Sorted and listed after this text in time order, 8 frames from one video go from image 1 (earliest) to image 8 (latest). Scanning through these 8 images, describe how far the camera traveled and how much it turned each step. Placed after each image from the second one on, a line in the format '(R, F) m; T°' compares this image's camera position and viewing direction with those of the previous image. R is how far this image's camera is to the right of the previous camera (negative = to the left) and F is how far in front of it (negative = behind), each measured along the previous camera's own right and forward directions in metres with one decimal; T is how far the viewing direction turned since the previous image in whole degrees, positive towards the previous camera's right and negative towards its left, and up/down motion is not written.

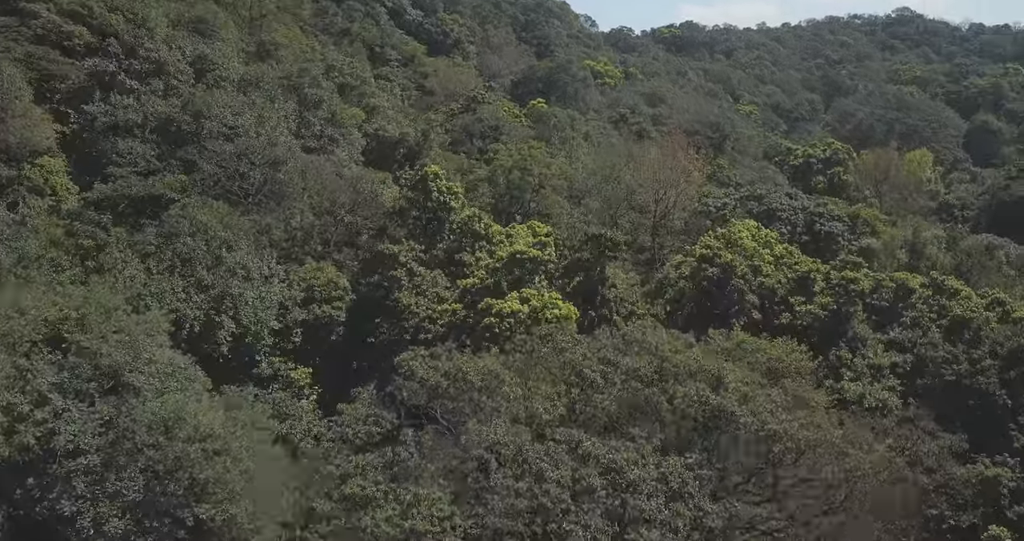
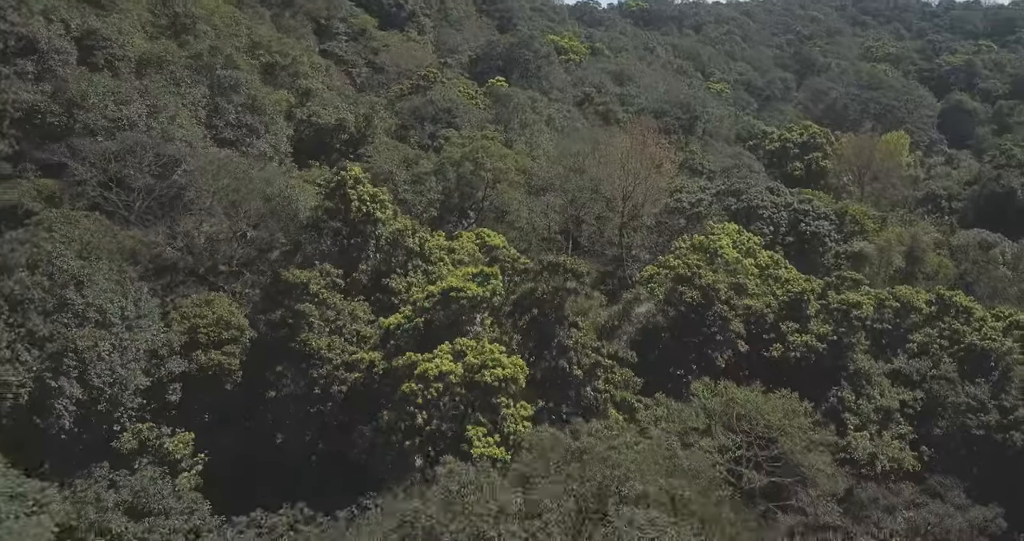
(+0.5, +3.1) m; +2°
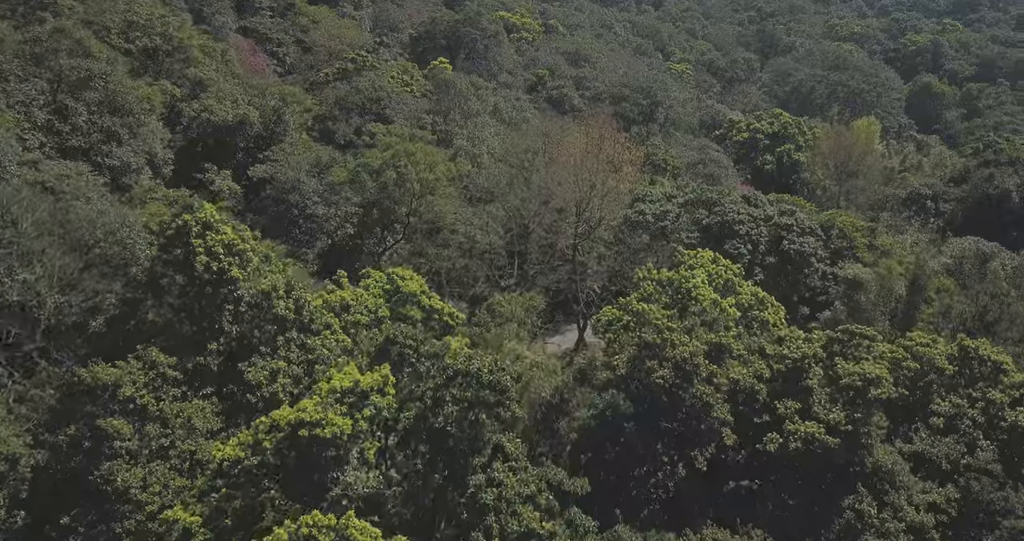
(+0.7, +4.0) m; +3°
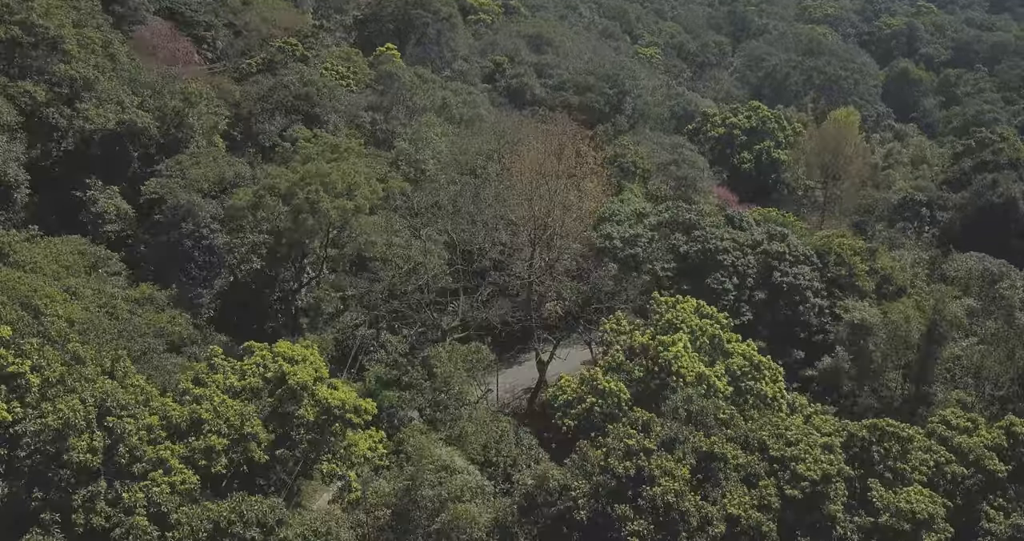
(+0.6, +3.5) m; +2°
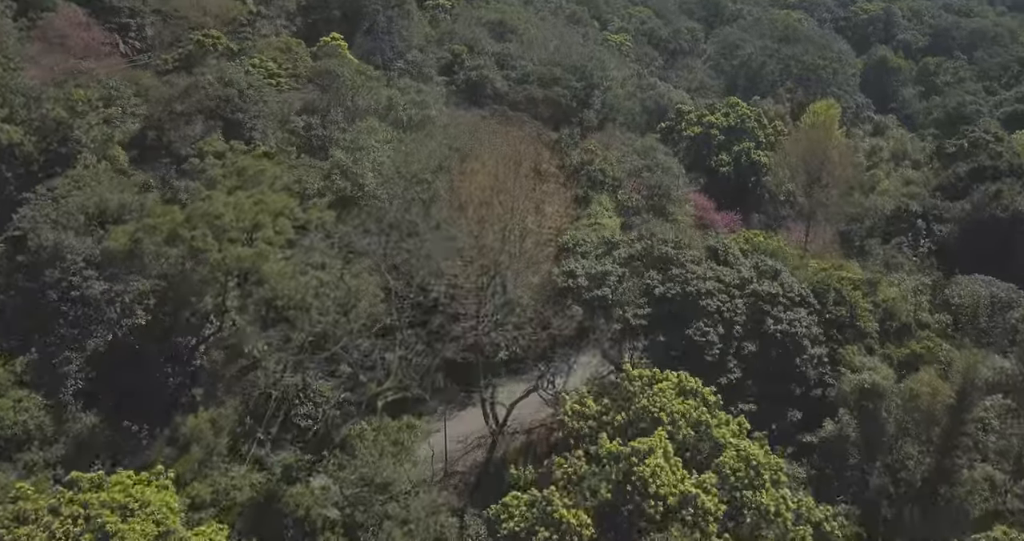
(+0.5, +3.0) m; +2°
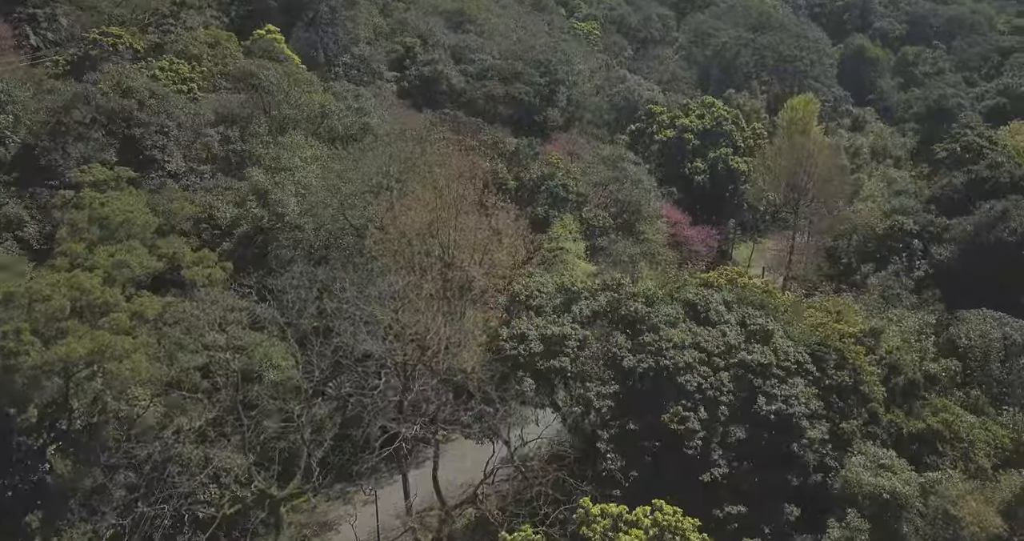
(+0.6, +2.9) m; +2°
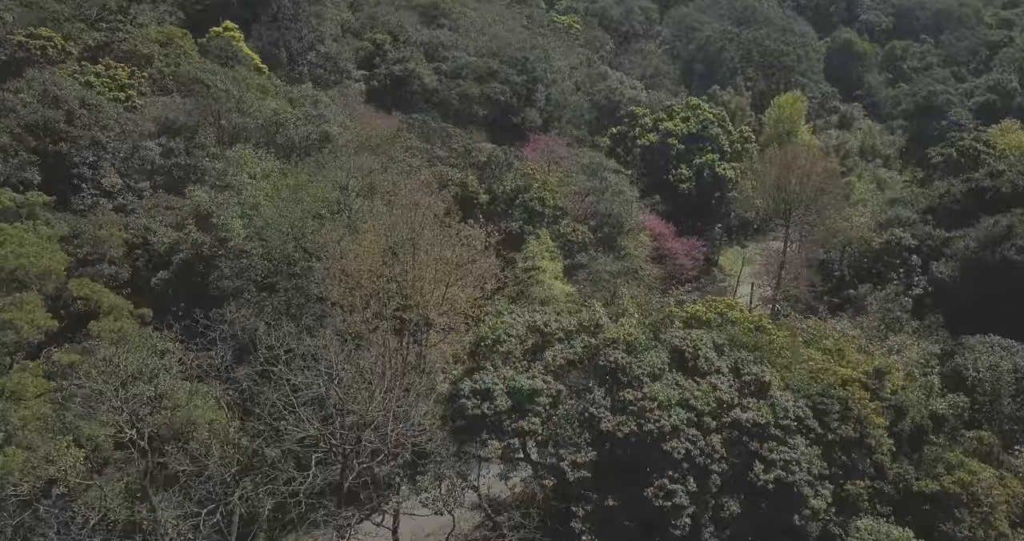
(+0.3, +1.6) m; +1°
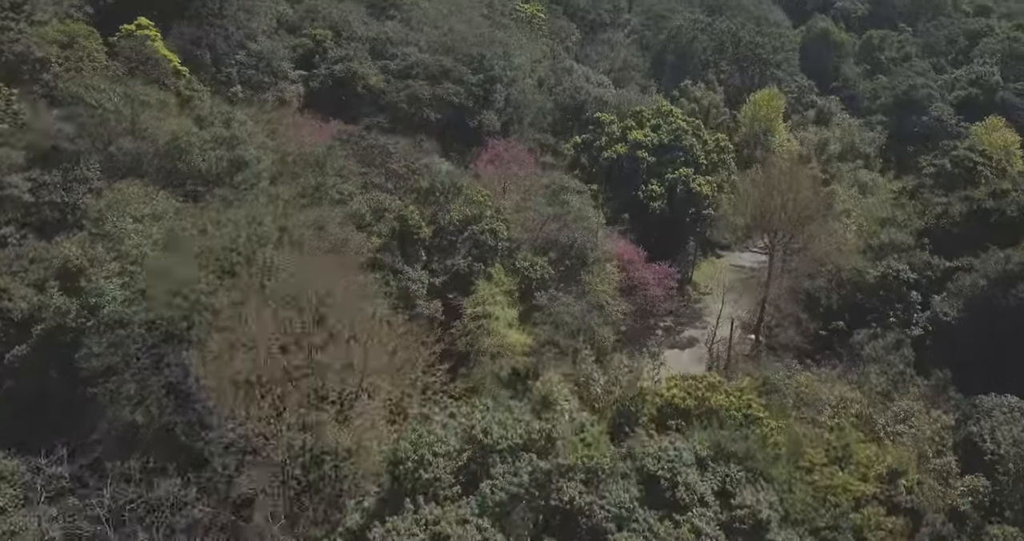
(+0.6, +2.8) m; +2°
